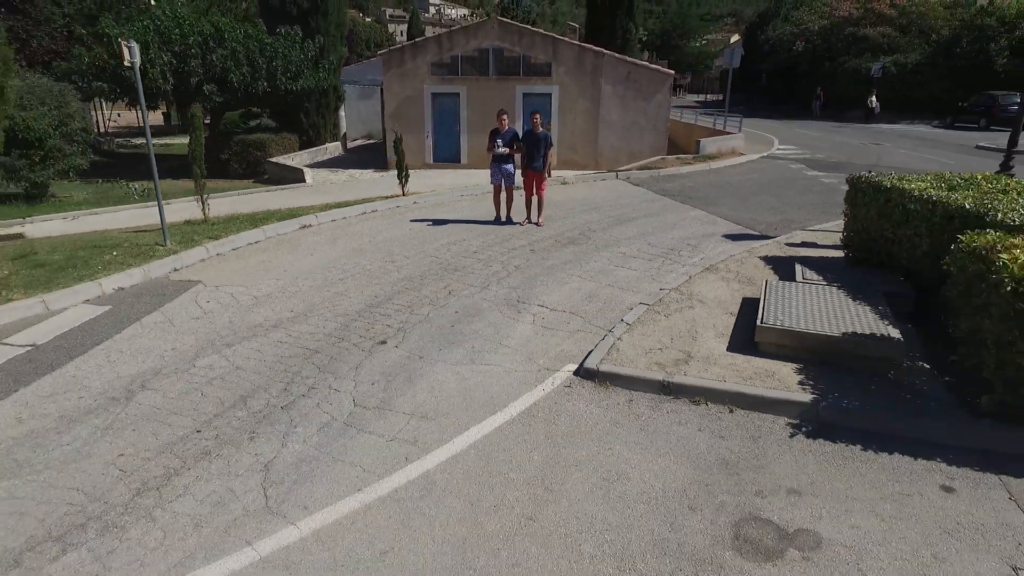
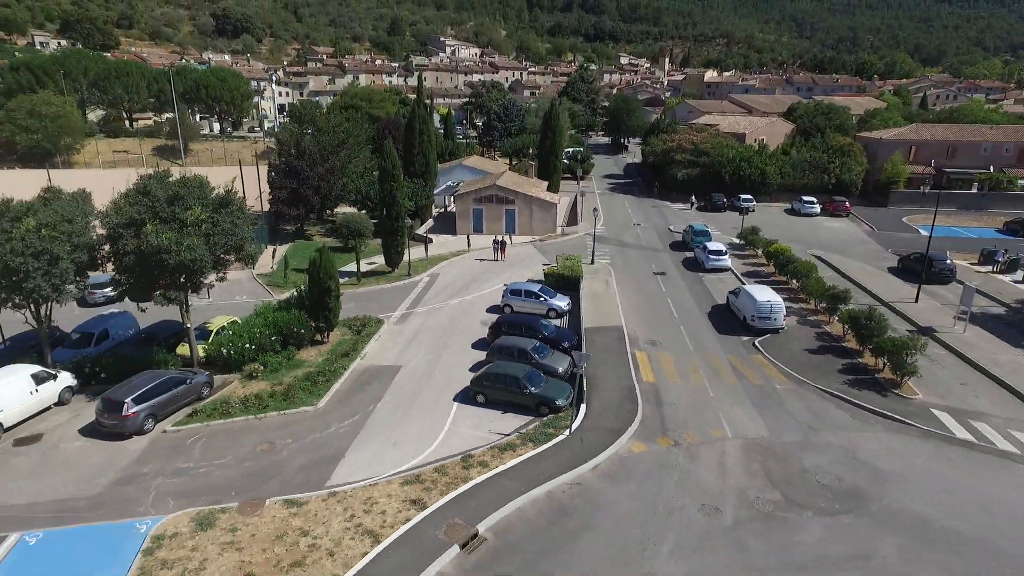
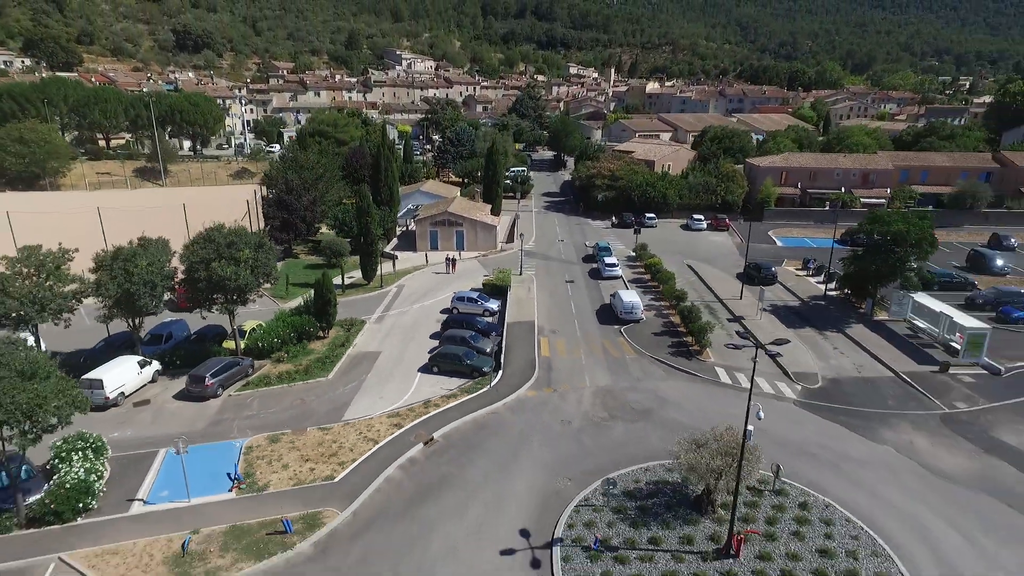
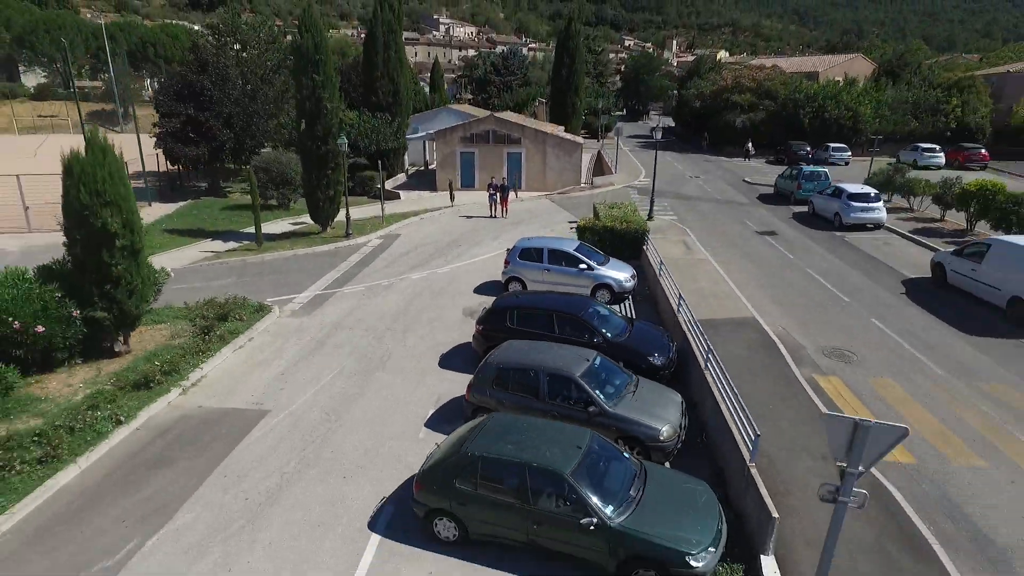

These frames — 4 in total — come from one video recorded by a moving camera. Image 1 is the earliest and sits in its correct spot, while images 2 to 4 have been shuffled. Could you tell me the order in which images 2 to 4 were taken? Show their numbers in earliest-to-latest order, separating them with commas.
4, 2, 3
